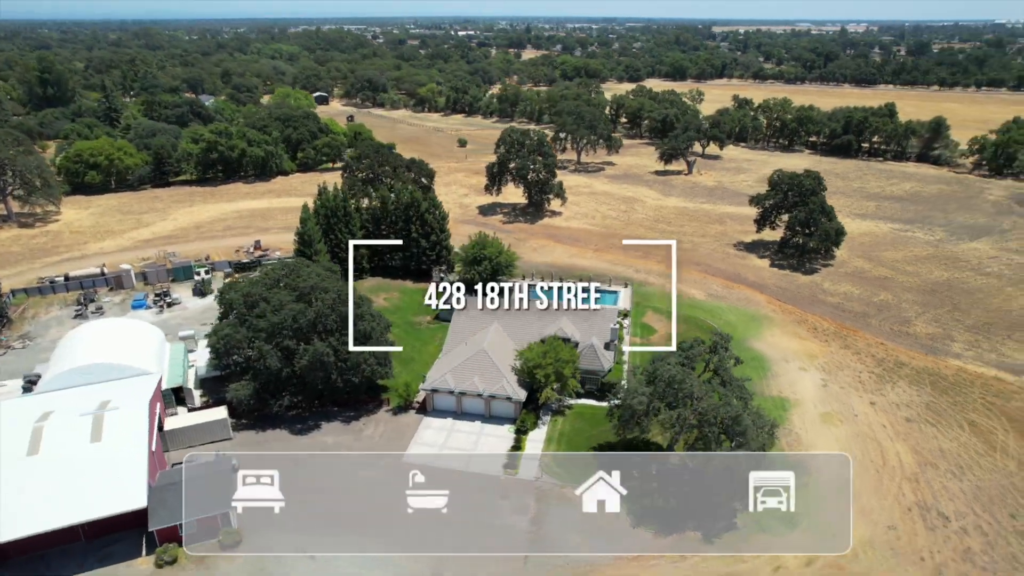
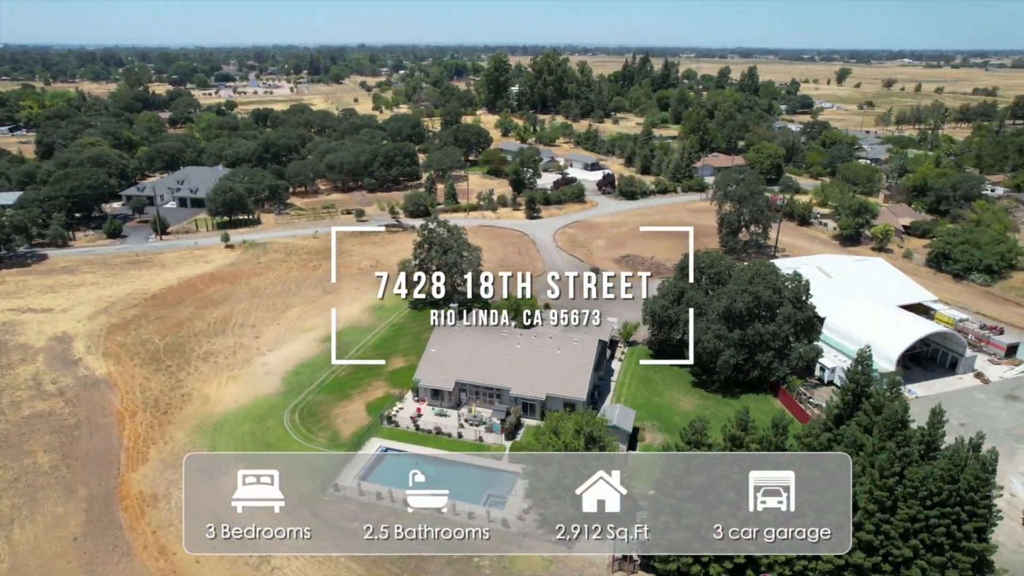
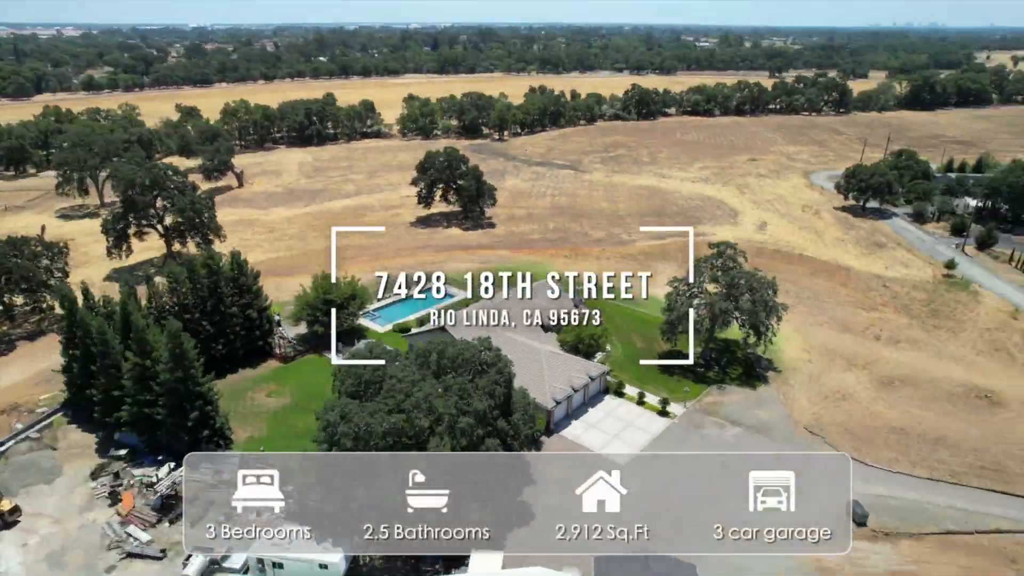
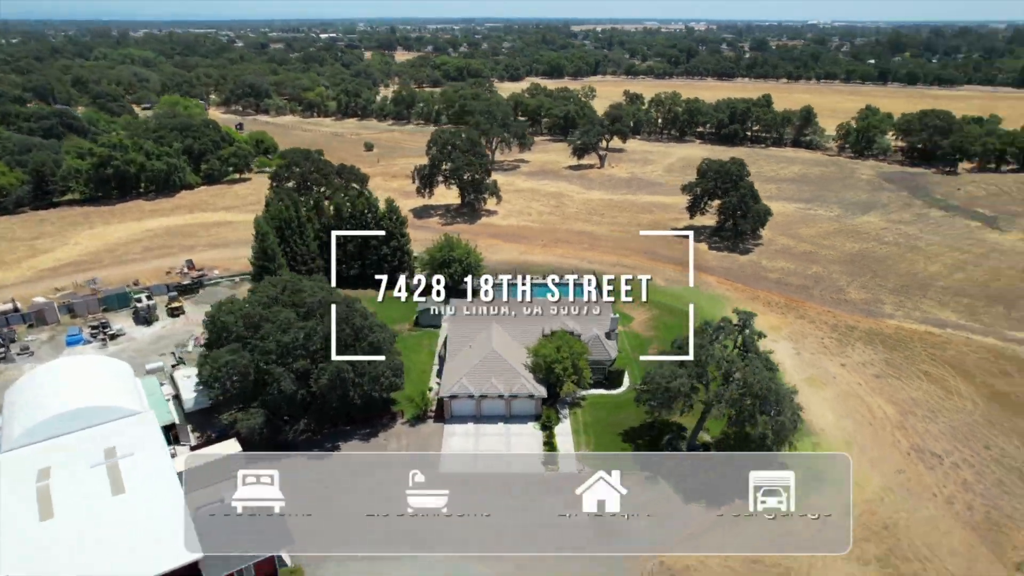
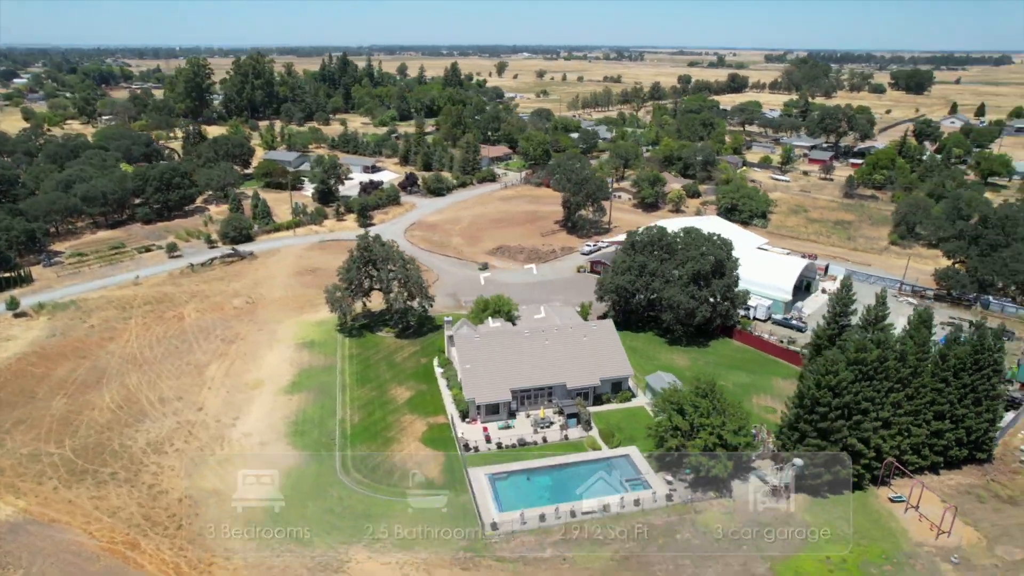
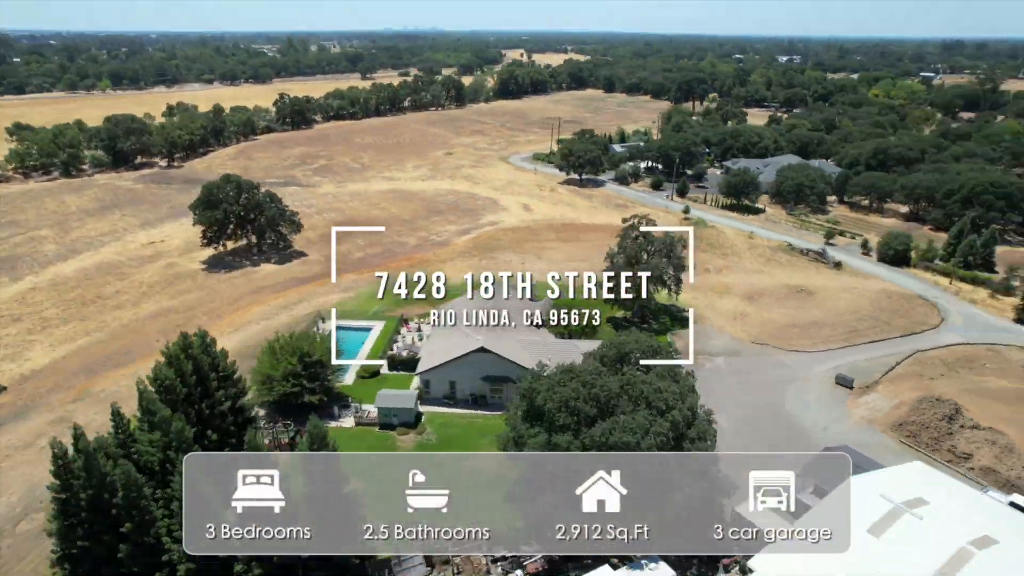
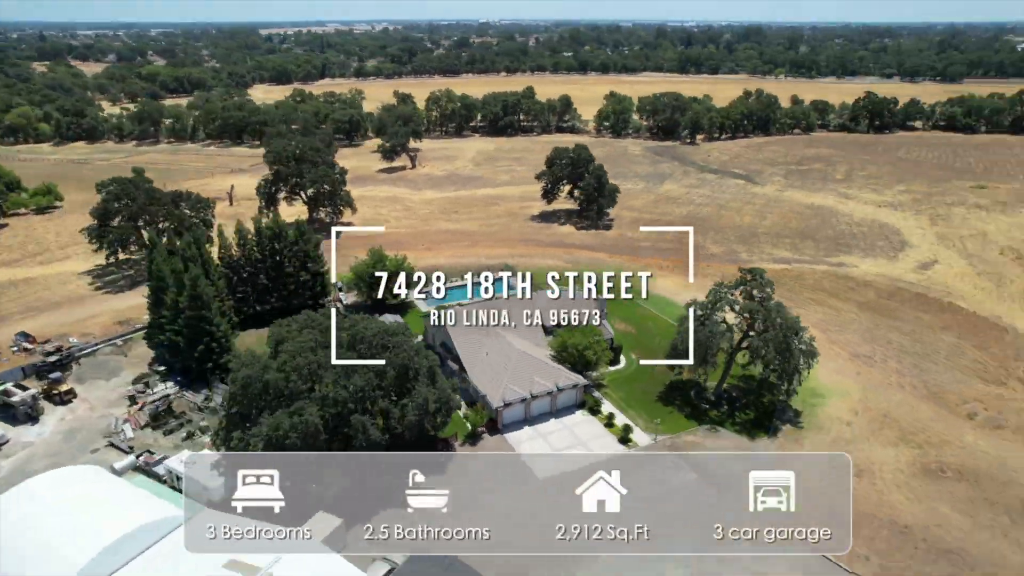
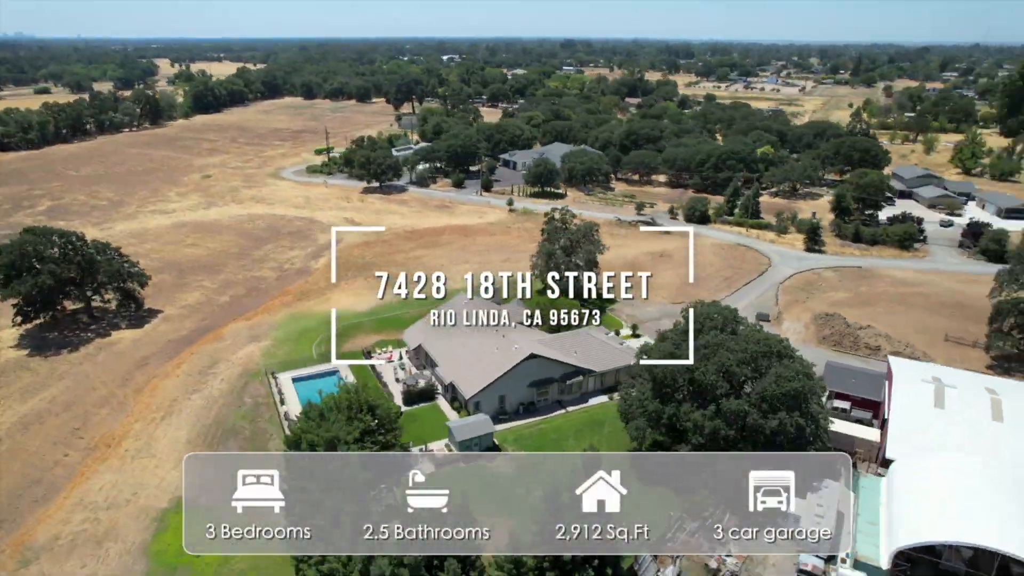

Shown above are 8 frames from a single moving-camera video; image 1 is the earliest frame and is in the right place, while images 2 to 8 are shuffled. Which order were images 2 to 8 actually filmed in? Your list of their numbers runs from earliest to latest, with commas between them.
4, 7, 3, 6, 8, 2, 5
